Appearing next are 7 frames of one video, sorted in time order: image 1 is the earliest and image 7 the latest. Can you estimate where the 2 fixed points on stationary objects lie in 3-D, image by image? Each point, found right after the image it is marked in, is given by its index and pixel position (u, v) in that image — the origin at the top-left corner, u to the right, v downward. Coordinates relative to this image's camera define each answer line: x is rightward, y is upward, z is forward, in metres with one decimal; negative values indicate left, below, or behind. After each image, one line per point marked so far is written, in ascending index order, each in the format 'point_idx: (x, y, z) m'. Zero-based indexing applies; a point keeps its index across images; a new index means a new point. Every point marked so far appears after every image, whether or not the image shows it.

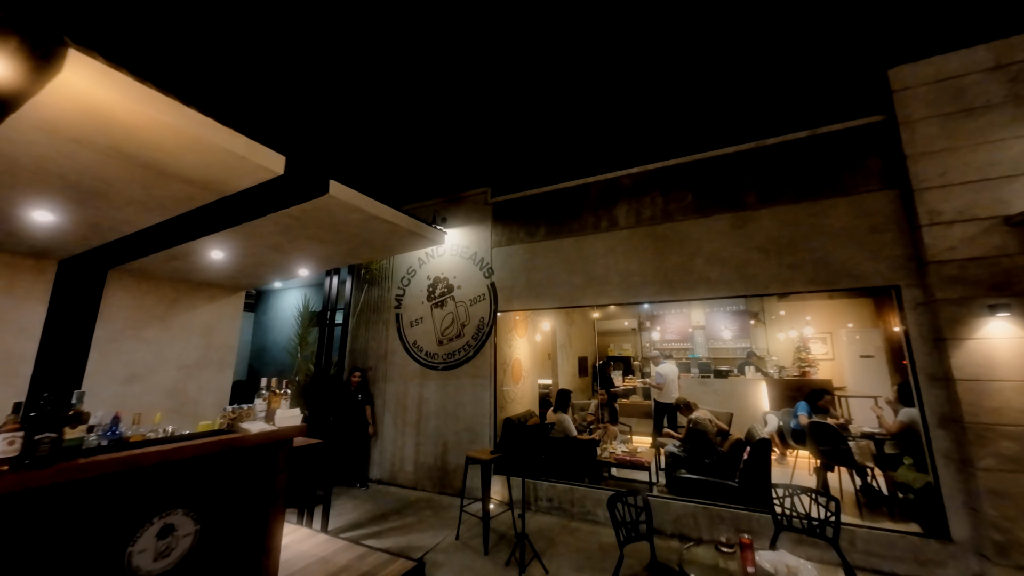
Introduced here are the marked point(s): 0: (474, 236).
0: (-0.5, +0.7, +4.9) m
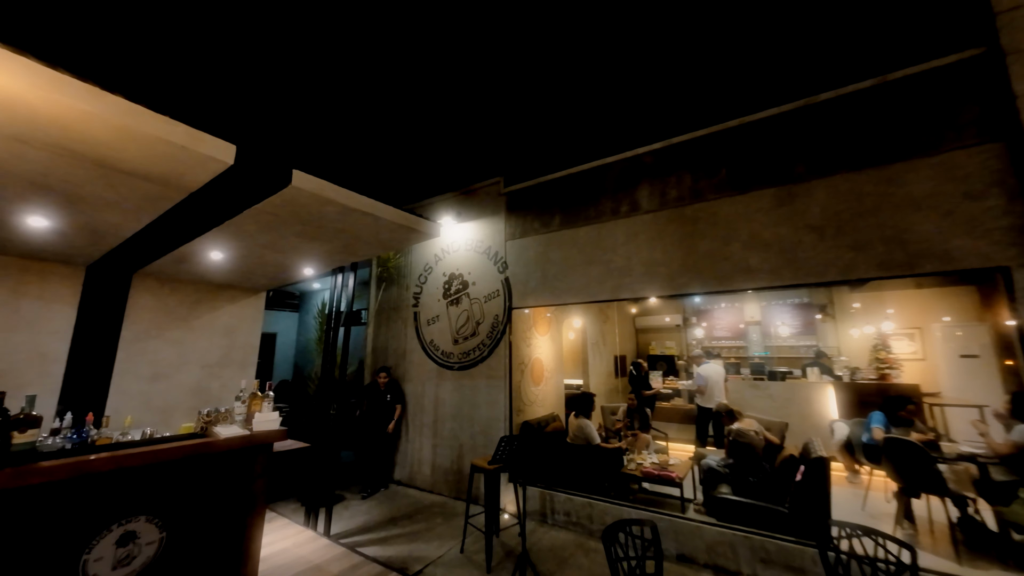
0: (-0.3, +0.7, +4.7) m
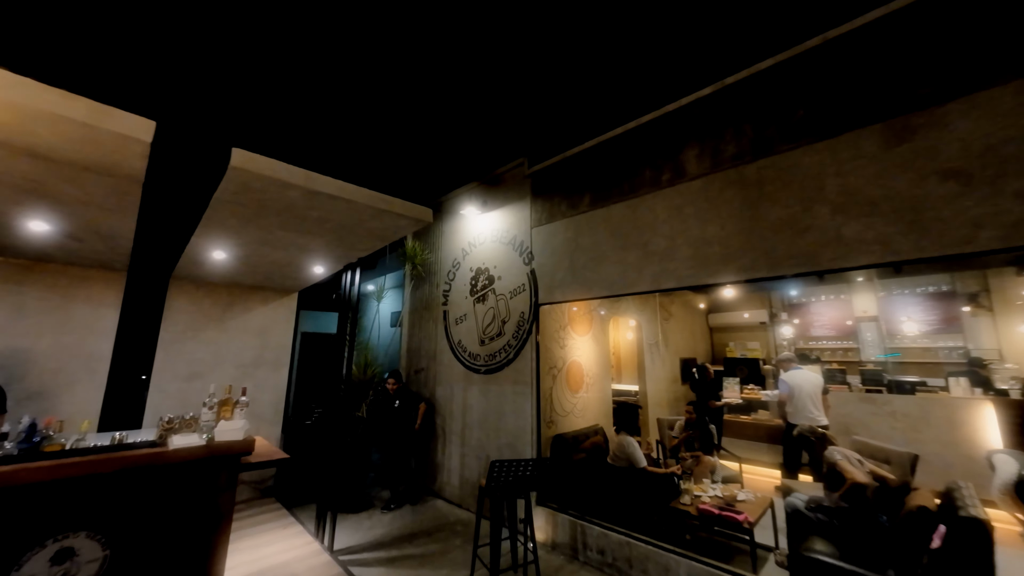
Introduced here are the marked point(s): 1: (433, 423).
0: (0.0, +0.8, +4.2) m
1: (-1.0, -1.7, +4.7) m
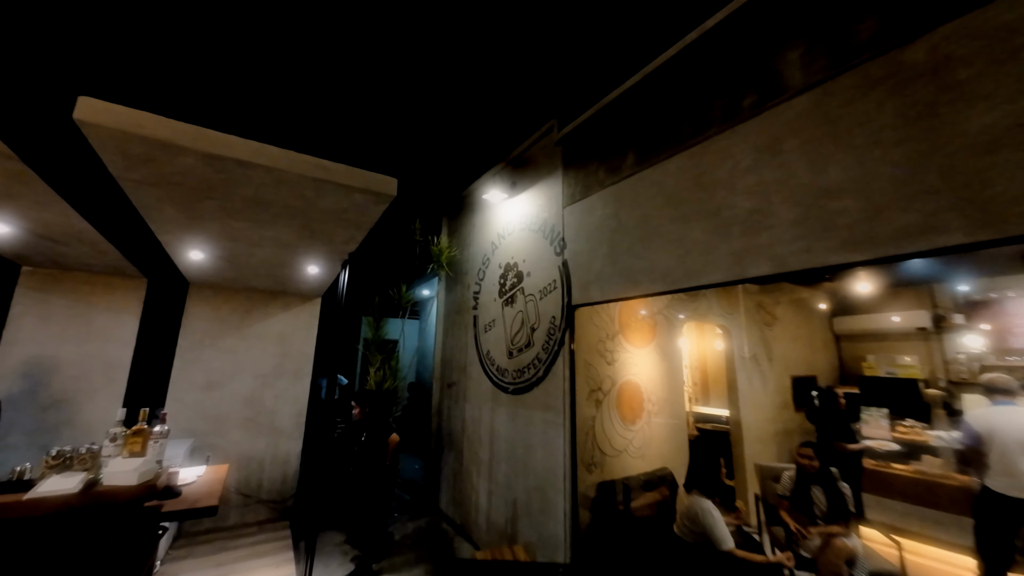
0: (+0.3, +0.8, +3.3) m
1: (-0.6, -1.7, +4.1) m
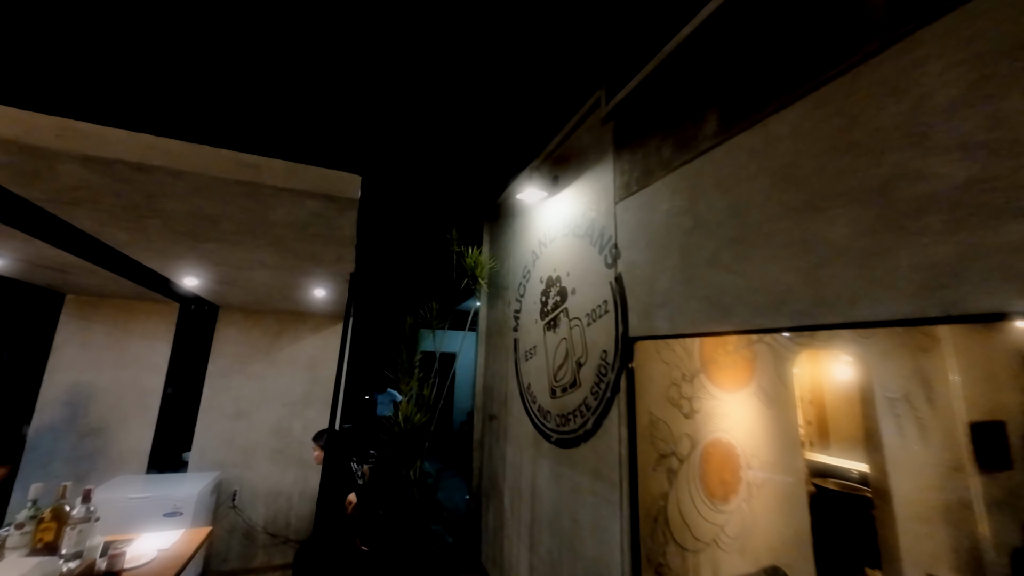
0: (+0.6, +0.7, +2.6) m
1: (-0.1, -1.9, +3.4) m
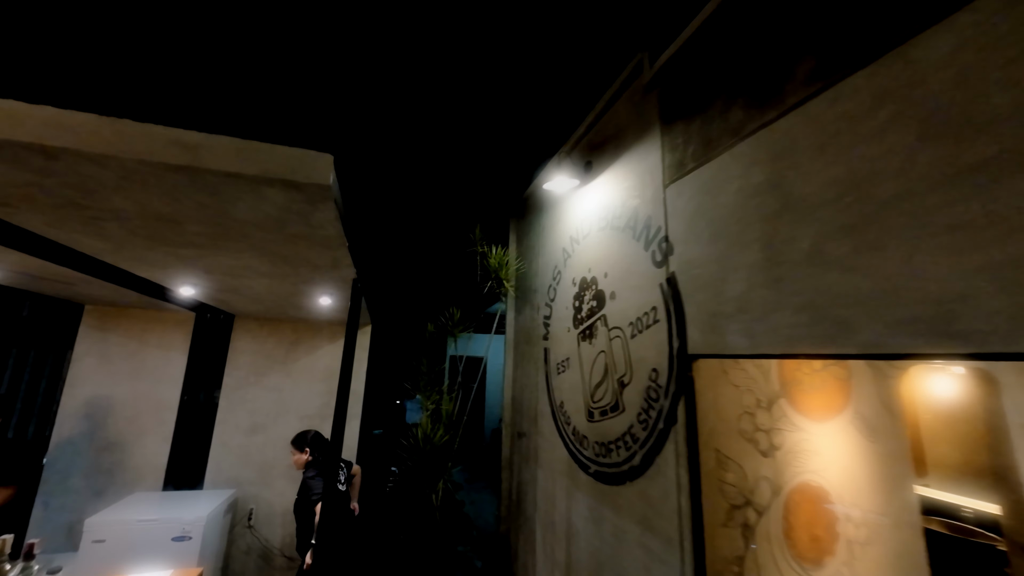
0: (+0.7, +0.6, +2.1) m
1: (+0.2, -1.9, +3.0) m
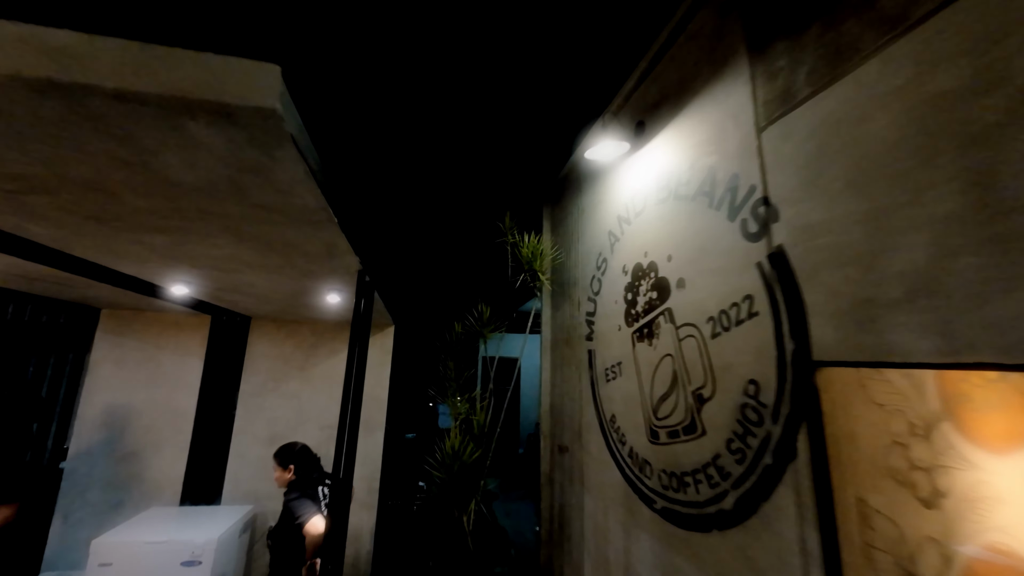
0: (+0.9, +0.7, +1.6) m
1: (+0.5, -1.9, +2.6) m
